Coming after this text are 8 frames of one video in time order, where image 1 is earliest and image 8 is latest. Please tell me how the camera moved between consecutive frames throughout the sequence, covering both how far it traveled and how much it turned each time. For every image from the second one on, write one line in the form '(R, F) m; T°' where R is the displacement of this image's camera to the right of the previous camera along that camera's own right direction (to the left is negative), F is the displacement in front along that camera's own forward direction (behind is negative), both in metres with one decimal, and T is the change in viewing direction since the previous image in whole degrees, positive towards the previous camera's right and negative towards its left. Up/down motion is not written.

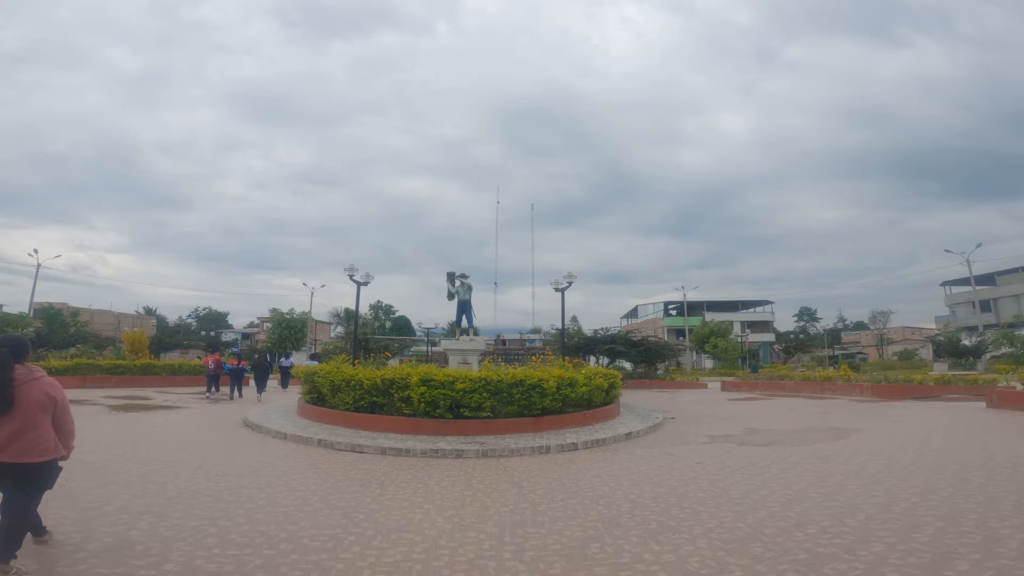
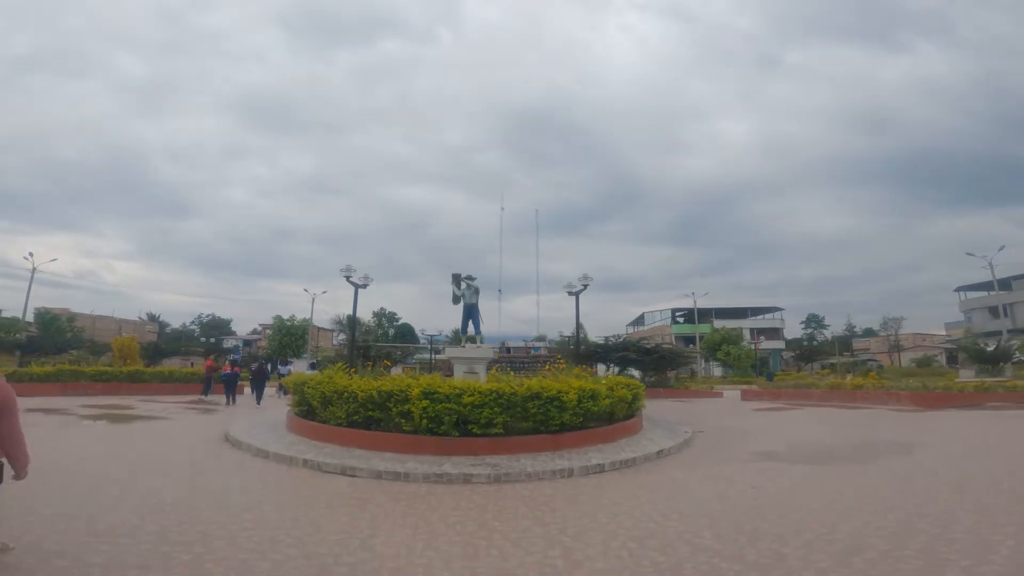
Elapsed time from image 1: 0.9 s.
(-0.2, +1.2) m; 0°
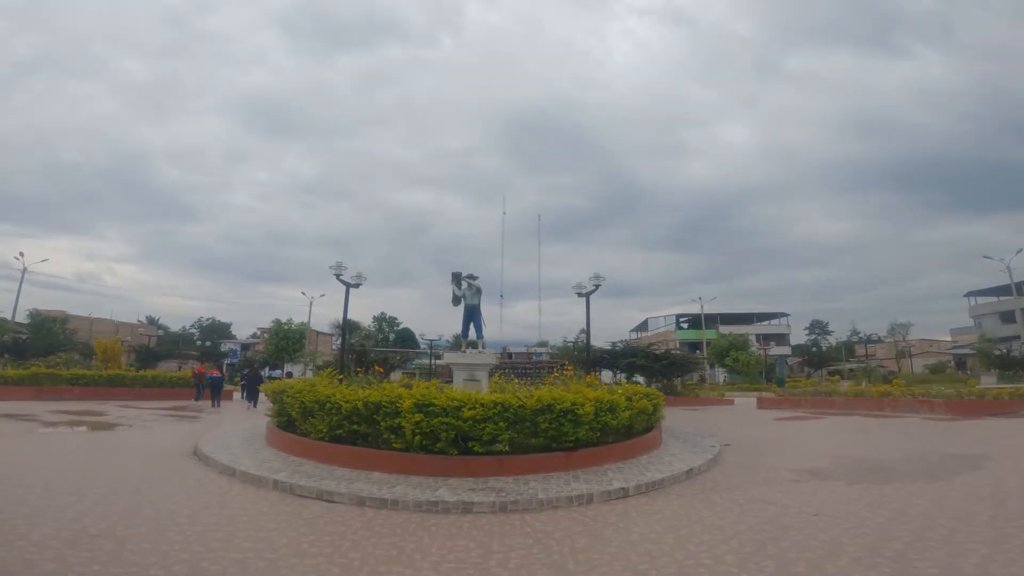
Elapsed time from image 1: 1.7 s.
(-0.1, +1.1) m; 0°
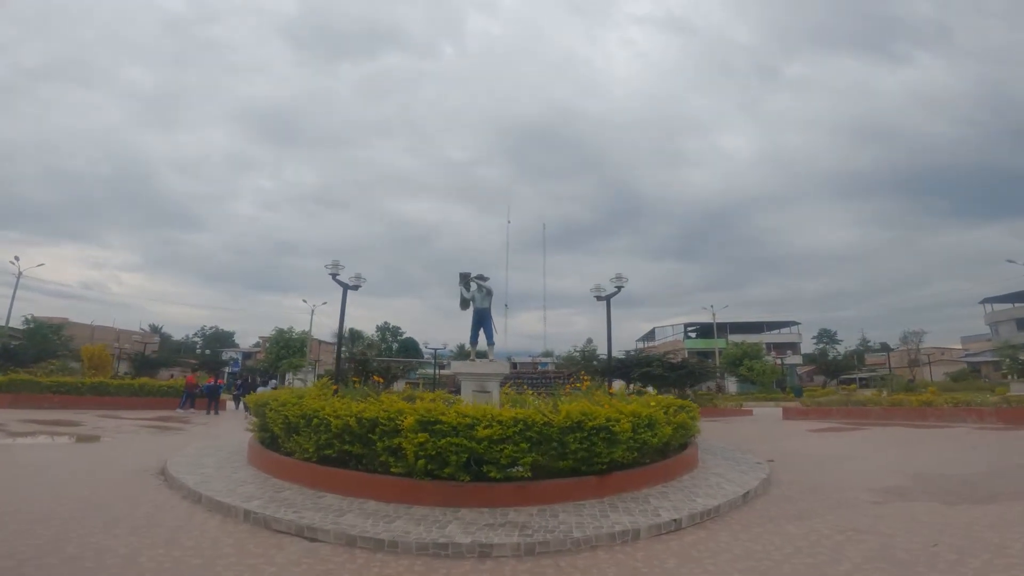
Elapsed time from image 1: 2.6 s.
(-0.2, +1.2) m; 0°
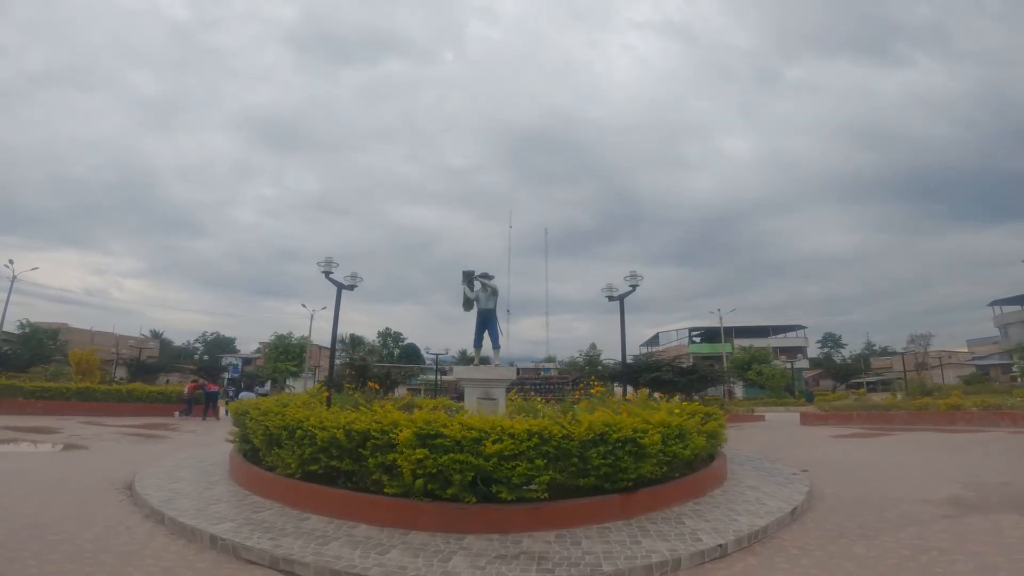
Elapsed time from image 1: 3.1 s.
(-0.1, +0.8) m; 0°
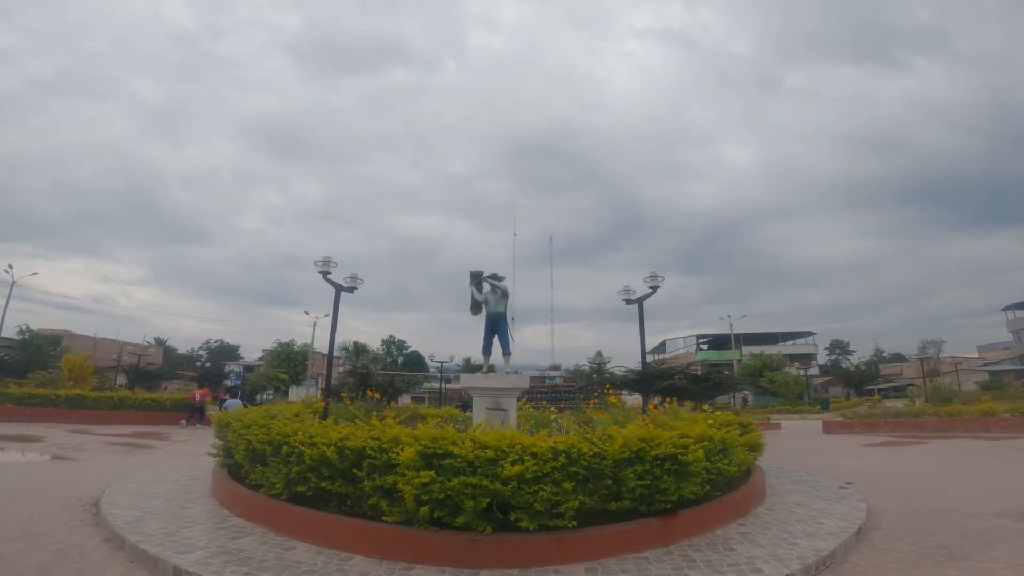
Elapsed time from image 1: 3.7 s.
(-0.1, +0.7) m; 0°
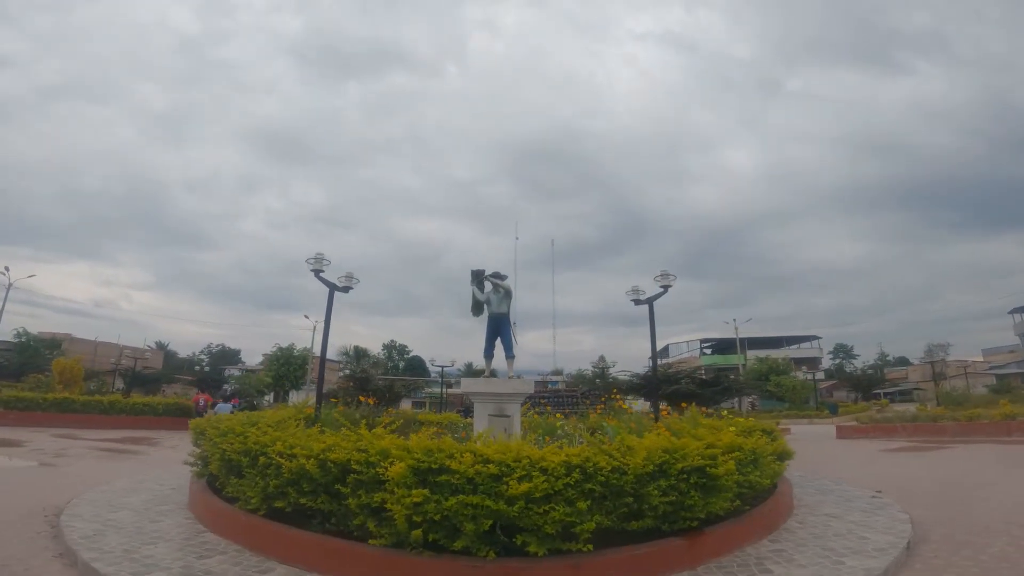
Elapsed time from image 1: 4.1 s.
(0.0, +0.5) m; 0°
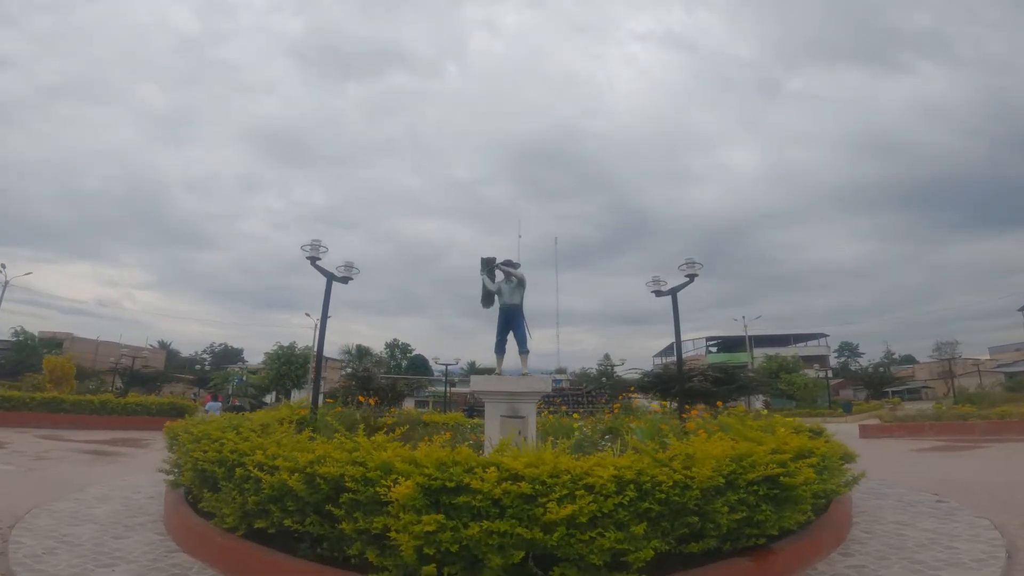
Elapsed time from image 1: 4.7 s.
(-0.2, +0.7) m; 0°
